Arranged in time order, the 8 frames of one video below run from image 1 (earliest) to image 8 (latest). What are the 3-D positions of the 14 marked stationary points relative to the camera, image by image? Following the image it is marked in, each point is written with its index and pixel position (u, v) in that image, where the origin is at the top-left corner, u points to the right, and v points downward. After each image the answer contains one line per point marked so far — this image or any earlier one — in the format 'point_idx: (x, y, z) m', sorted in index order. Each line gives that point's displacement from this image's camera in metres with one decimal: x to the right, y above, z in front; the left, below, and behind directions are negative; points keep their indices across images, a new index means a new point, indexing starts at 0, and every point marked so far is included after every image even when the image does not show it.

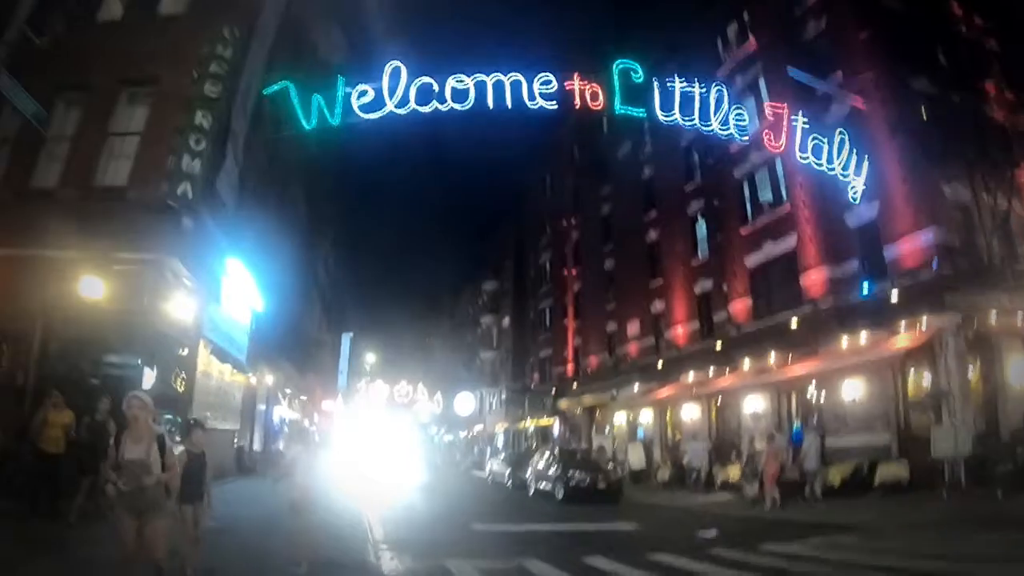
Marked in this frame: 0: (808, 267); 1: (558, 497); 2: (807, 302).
0: (+8.4, +0.6, +19.8) m
1: (+1.3, -6.0, +19.4) m
2: (+8.4, -0.4, +19.6) m
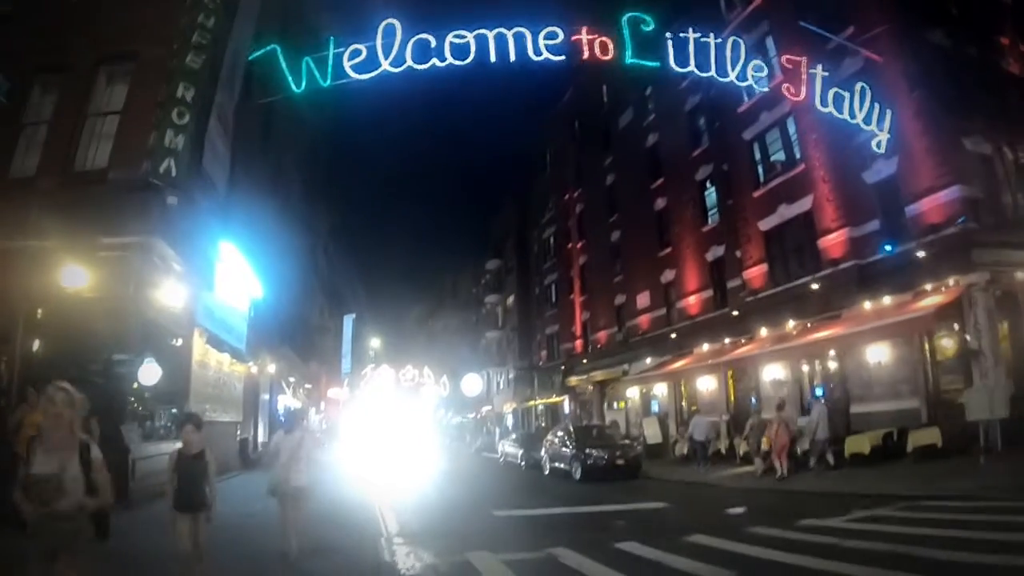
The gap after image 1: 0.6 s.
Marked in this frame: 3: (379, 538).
0: (+8.6, +1.6, +19.0) m
1: (+1.7, -5.2, +18.8) m
2: (+8.6, +0.6, +18.9) m
3: (-2.0, -3.8, +10.3) m
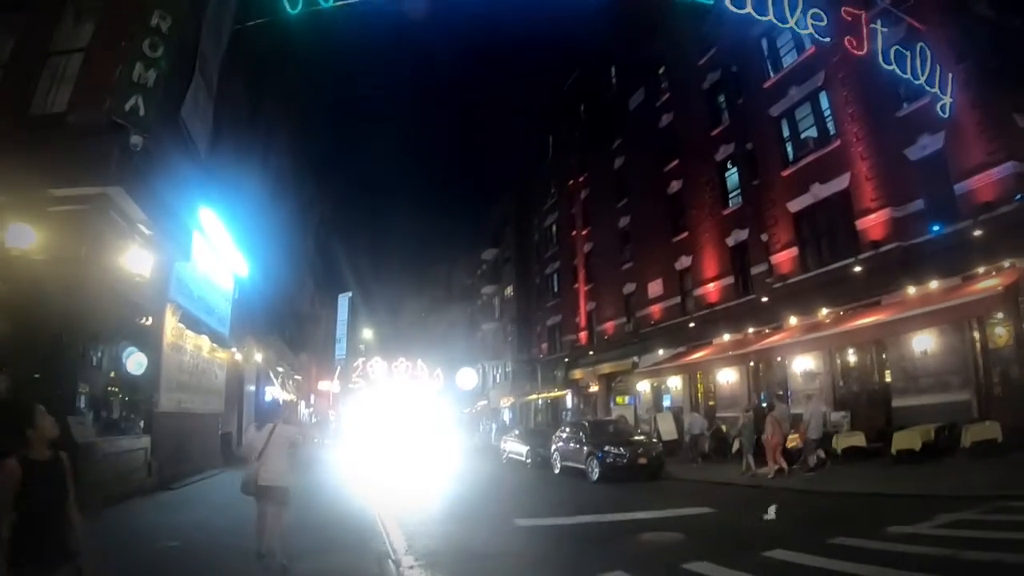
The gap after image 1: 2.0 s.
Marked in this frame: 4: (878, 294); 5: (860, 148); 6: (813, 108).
0: (+8.9, +2.0, +17.5) m
1: (+2.0, -4.8, +17.2) m
2: (+8.9, +1.0, +17.4) m
3: (-1.6, -3.3, +8.6) m
4: (+8.8, -0.2, +16.7) m
5: (+8.9, +3.6, +17.8) m
6: (+8.4, +5.1, +19.4) m
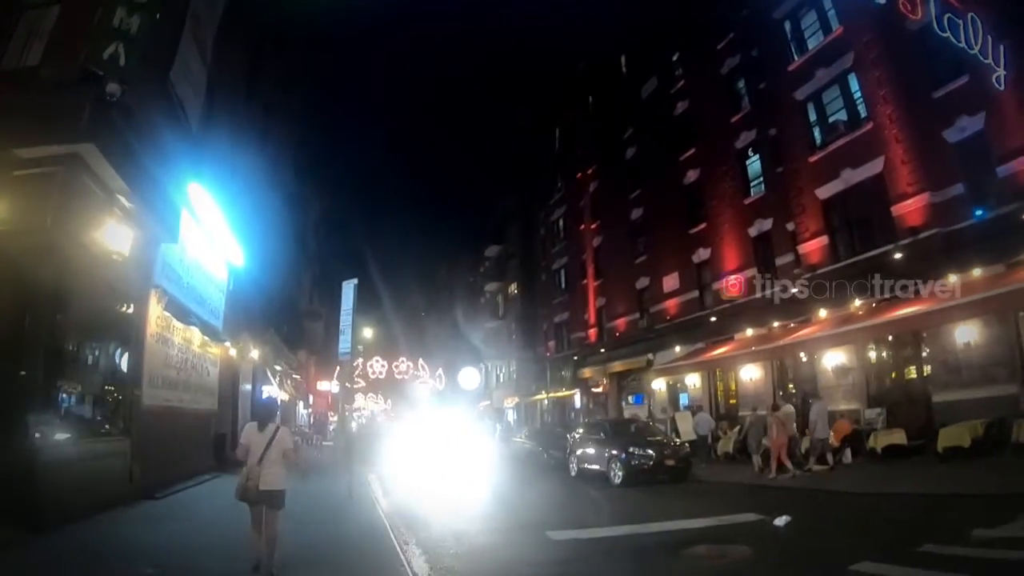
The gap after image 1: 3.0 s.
0: (+9.3, +2.2, +16.6) m
1: (+2.4, -4.5, +16.2) m
2: (+9.3, +1.2, +16.5) m
3: (-1.1, -3.0, +7.6) m
4: (+9.2, +0.1, +15.8) m
5: (+9.3, +3.8, +16.9) m
6: (+8.8, +5.3, +18.5) m
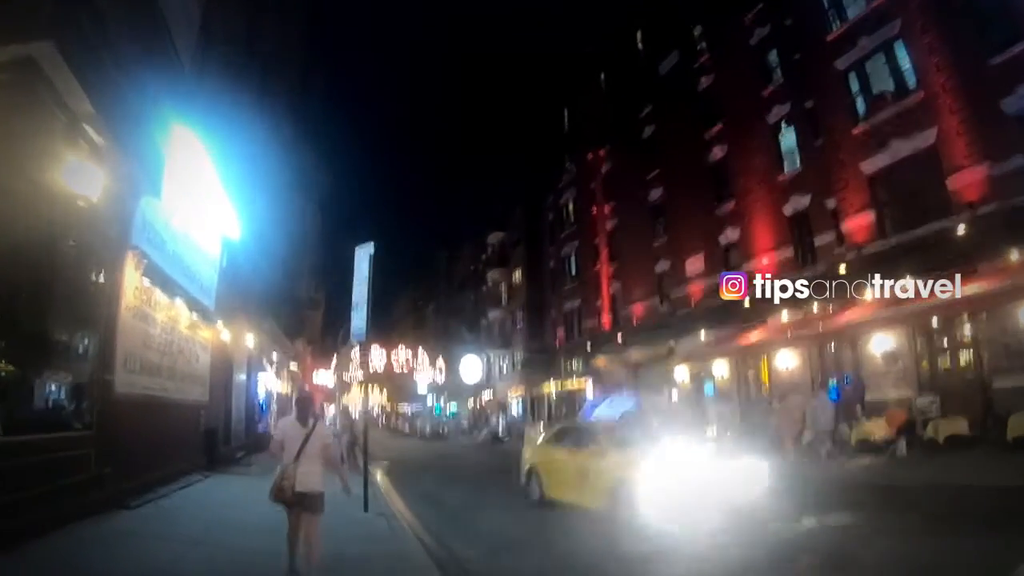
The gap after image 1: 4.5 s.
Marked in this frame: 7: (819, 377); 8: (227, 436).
0: (+10.0, +2.7, +15.5) m
1: (+3.0, -4.0, +15.0) m
2: (+9.9, +1.7, +15.4) m
3: (-0.3, -2.6, +6.4) m
4: (+9.8, +0.6, +14.7) m
5: (+10.0, +4.3, +15.8) m
6: (+9.4, +5.8, +17.4) m
7: (+8.2, -2.4, +18.4) m
8: (-8.1, -4.2, +19.9) m
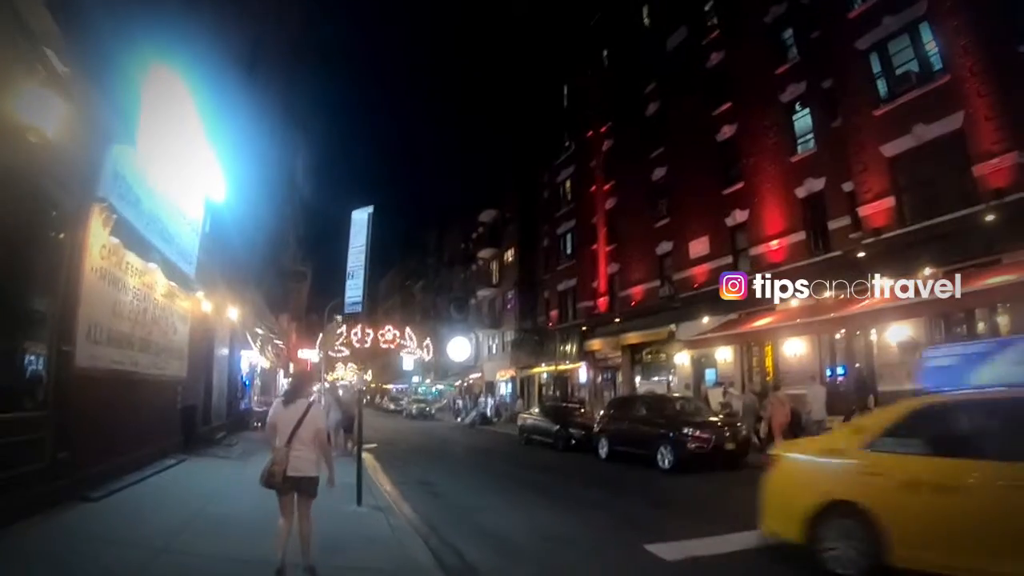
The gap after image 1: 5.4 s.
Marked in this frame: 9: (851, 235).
0: (+10.2, +2.9, +14.9) m
1: (+3.1, -3.7, +14.5) m
2: (+10.1, +1.9, +14.8) m
3: (0.0, -2.4, +5.6) m
4: (+10.0, +0.8, +14.2) m
5: (+10.2, +4.6, +15.1) m
6: (+9.7, +6.1, +16.7) m
7: (+8.2, -2.0, +17.9) m
8: (-8.2, -3.4, +19.0) m
9: (+8.6, +1.3, +17.6) m
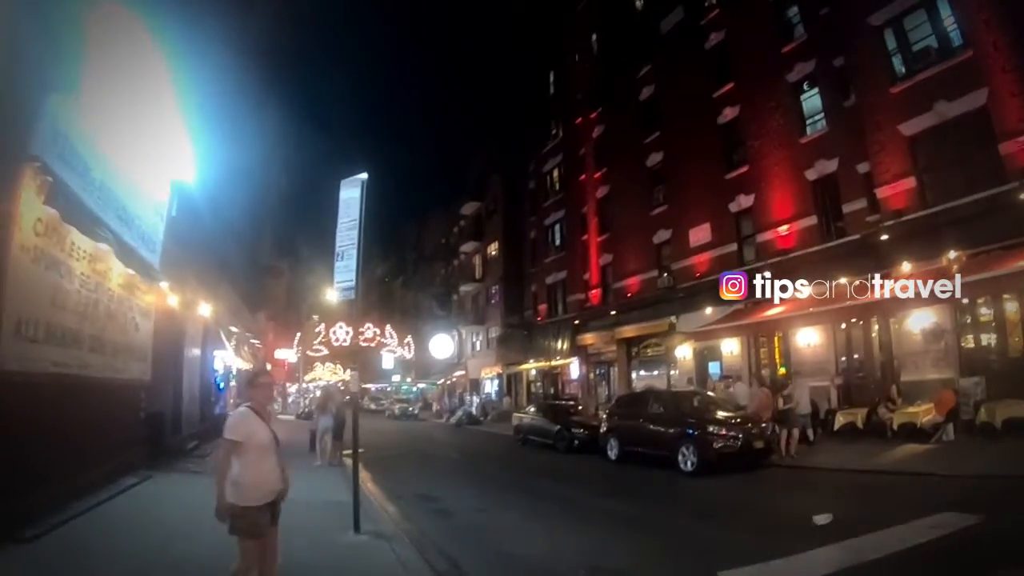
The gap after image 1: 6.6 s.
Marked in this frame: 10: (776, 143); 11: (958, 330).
0: (+10.3, +3.3, +14.2) m
1: (+3.3, -3.4, +13.5) m
2: (+10.2, +2.3, +14.1) m
3: (+0.6, -2.2, +4.5) m
4: (+10.2, +1.1, +13.4) m
5: (+10.3, +4.9, +14.4) m
6: (+9.6, +6.4, +15.9) m
7: (+8.2, -1.7, +17.2) m
8: (-8.2, -3.3, +17.5) m
9: (+8.6, +1.7, +16.8) m
10: (+7.4, +4.0, +19.4) m
11: (+9.7, -0.9, +14.8) m
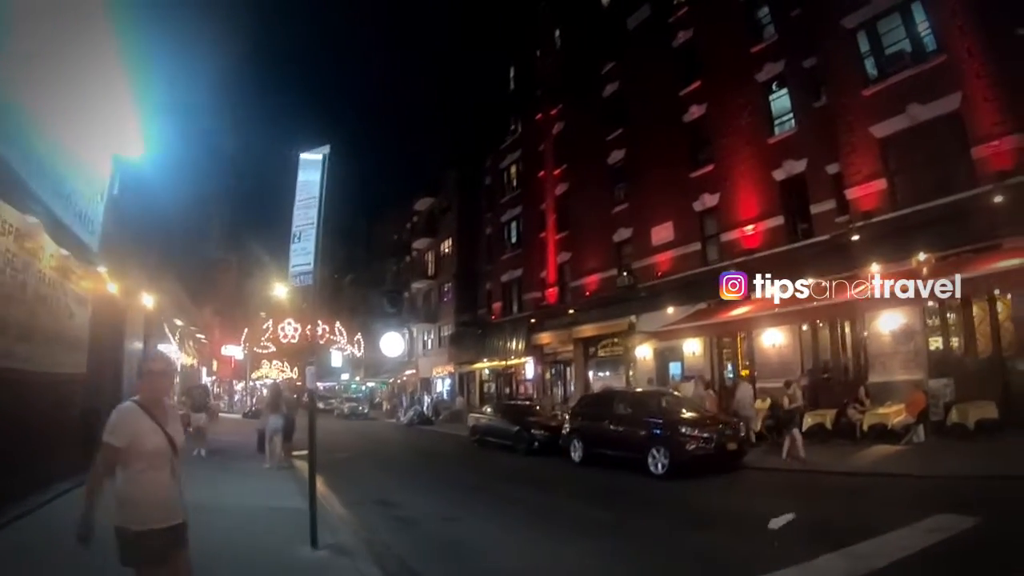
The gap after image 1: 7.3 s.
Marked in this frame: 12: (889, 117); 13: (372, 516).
0: (+9.7, +3.2, +14.3) m
1: (+2.7, -3.3, +13.0) m
2: (+9.7, +2.2, +14.2) m
3: (+0.8, -2.0, +3.9) m
4: (+9.7, +1.0, +13.6) m
5: (+9.7, +4.8, +14.6) m
6: (+9.0, +6.4, +16.0) m
7: (+7.3, -1.7, +17.1) m
8: (-9.1, -3.0, +16.1) m
9: (+7.8, +1.6, +16.8) m
10: (+6.4, +4.0, +19.3) m
11: (+9.0, -0.9, +14.8) m
12: (+8.6, +3.9, +16.0) m
13: (-2.4, -3.8, +11.8) m
